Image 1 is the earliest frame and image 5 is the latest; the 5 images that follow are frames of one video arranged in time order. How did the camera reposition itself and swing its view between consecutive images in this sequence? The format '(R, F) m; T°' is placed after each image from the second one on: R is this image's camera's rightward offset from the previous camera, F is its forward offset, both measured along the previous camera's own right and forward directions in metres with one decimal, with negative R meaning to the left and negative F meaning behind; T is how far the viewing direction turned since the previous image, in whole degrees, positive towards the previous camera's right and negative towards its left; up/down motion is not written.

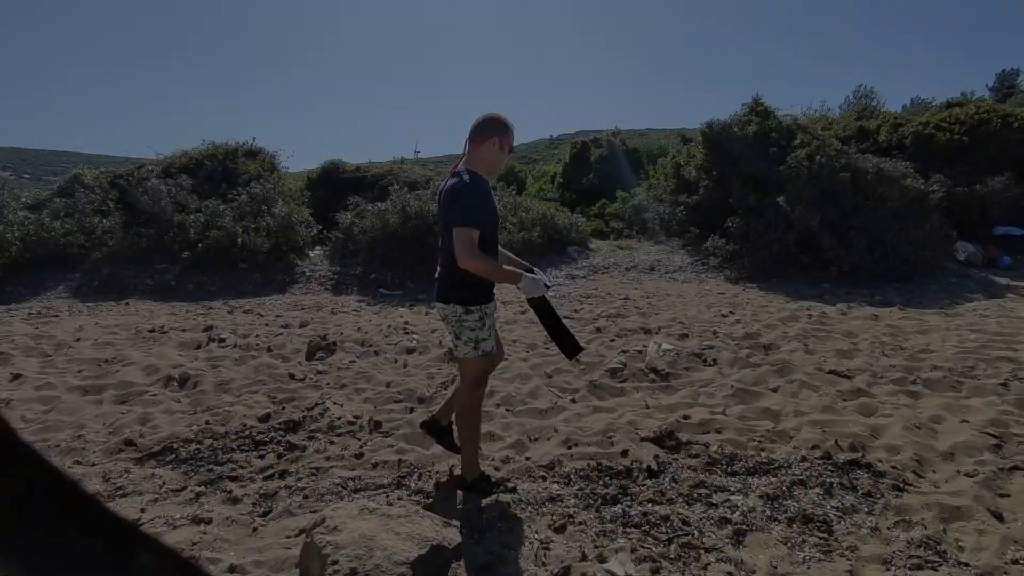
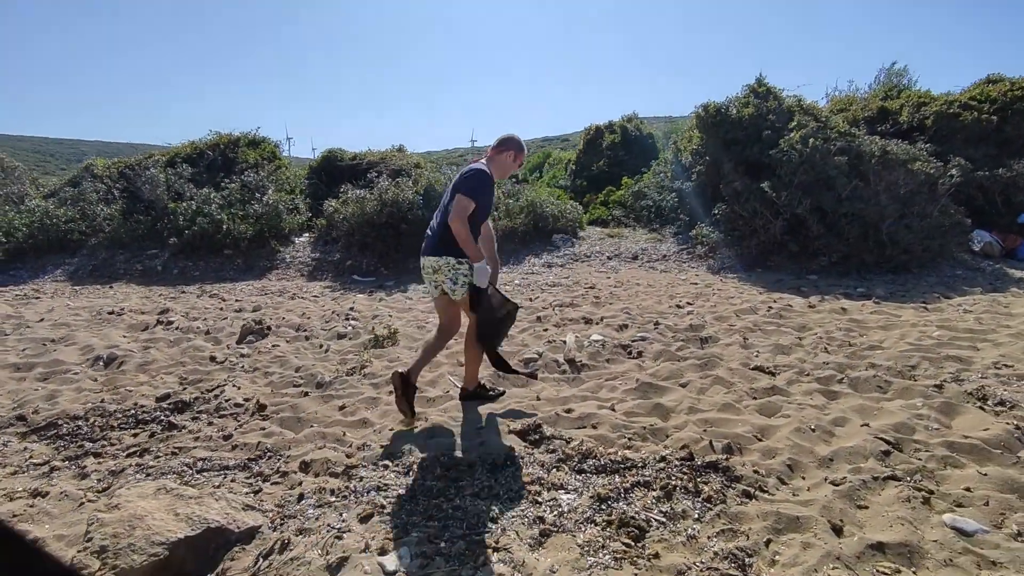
(+1.1, +0.1) m; -5°
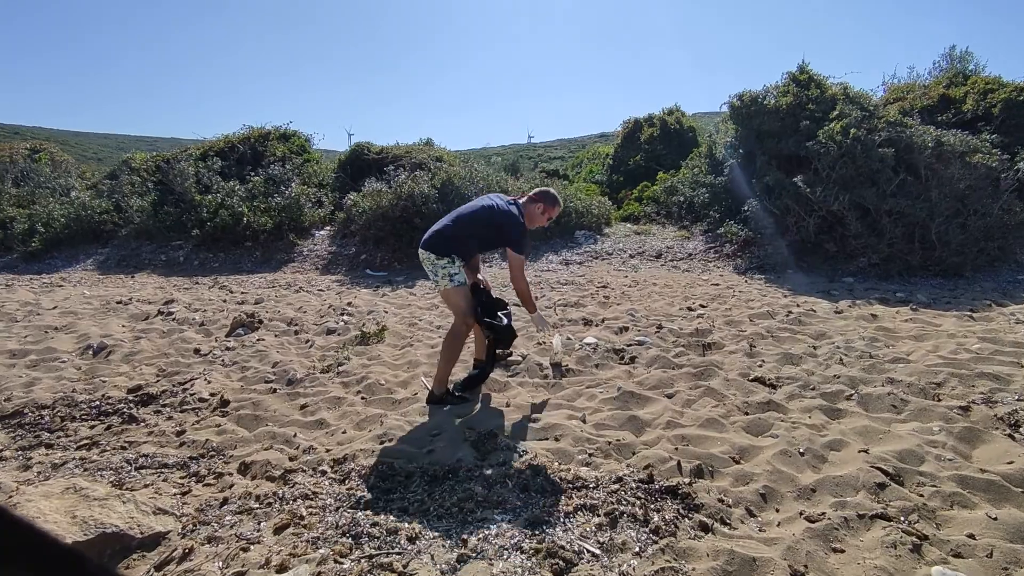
(+0.5, +0.3) m; -5°
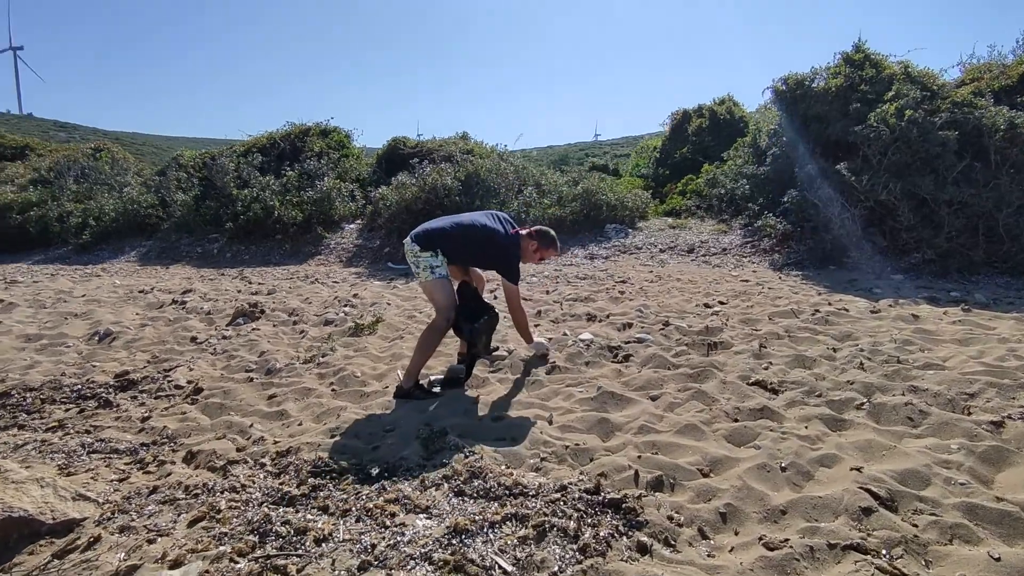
(+0.5, +0.3) m; -6°
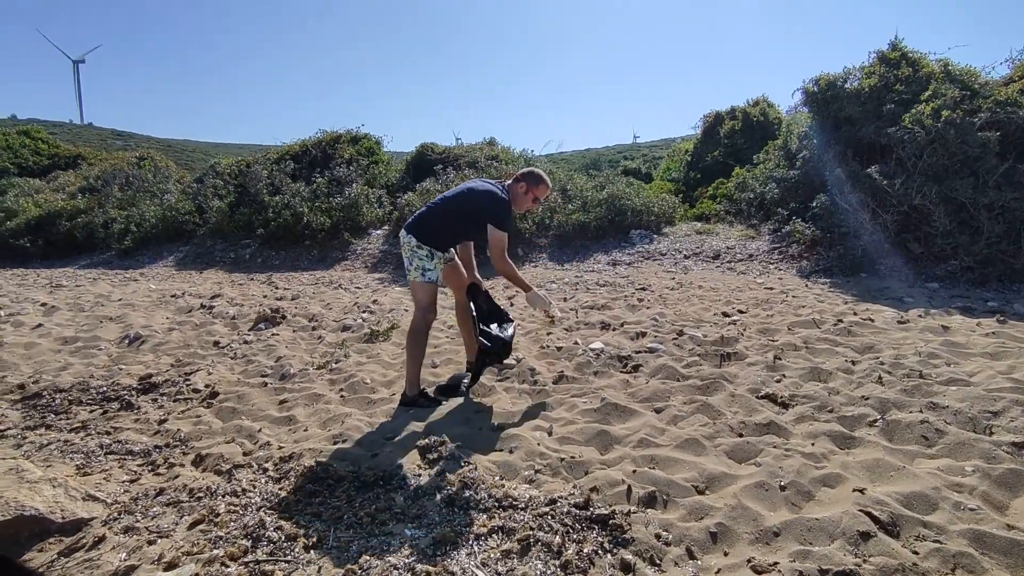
(+0.2, 0.0) m; -4°
